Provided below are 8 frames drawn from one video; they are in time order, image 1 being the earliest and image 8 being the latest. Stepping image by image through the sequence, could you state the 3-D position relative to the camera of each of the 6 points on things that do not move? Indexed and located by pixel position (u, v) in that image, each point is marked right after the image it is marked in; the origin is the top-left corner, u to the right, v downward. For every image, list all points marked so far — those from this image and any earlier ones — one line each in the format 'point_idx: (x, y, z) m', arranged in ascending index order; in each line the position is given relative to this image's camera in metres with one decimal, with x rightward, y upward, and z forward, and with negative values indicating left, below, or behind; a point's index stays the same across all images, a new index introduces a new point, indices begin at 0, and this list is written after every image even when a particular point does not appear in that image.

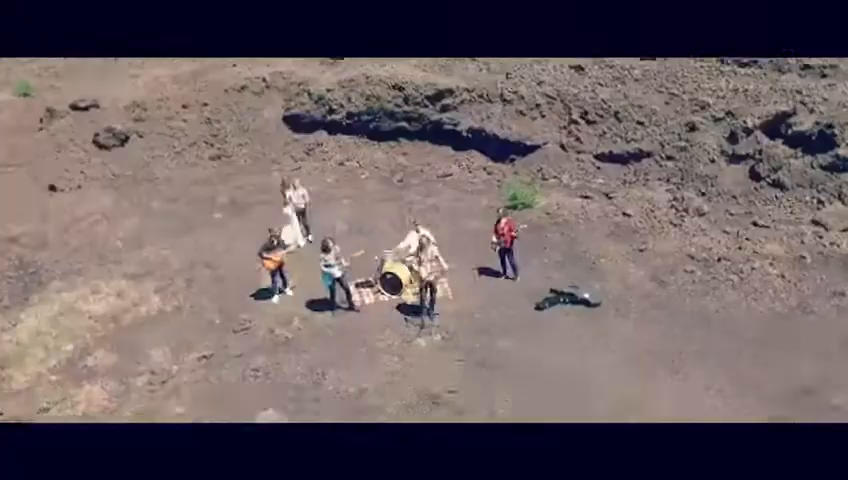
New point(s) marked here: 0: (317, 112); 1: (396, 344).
0: (-1.6, +2.0, +16.1) m
1: (-0.3, -1.2, +11.9) m
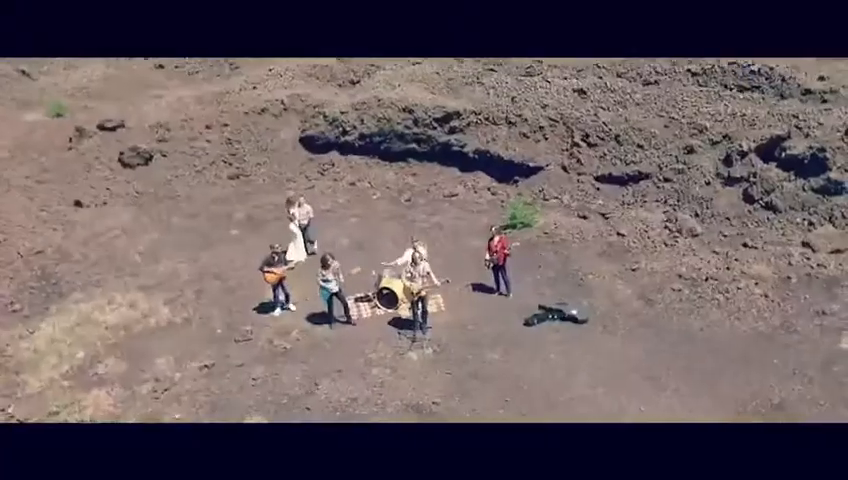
0: (-1.5, +1.8, +16.9) m
1: (-0.4, -1.4, +12.6) m
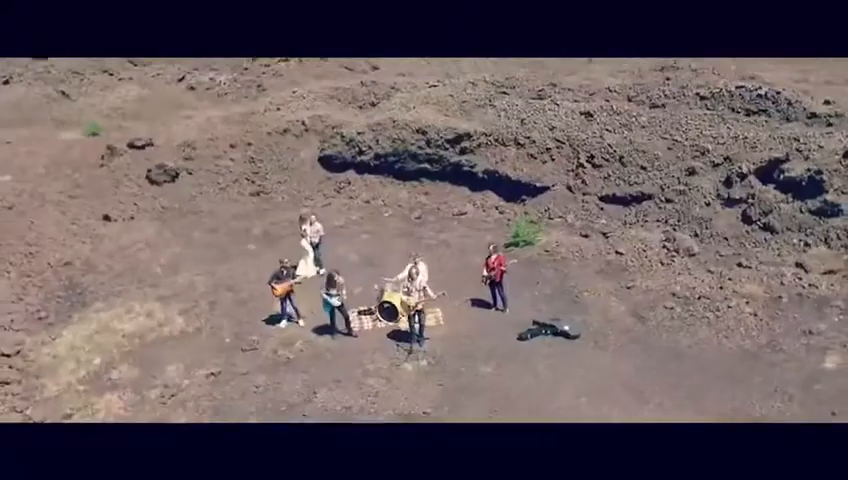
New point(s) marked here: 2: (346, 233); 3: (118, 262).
0: (-1.3, +1.5, +17.8) m
1: (-0.5, -1.7, +13.3) m
2: (-1.2, +0.1, +16.4) m
3: (-4.6, -0.3, +15.5) m
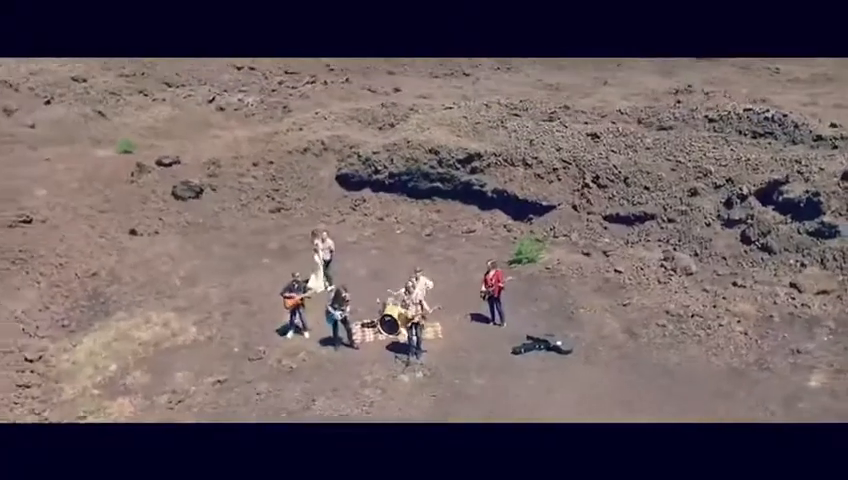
0: (-1.1, +1.2, +18.5) m
1: (-0.6, -1.9, +14.0) m
2: (-1.1, -0.1, +17.2) m
3: (-4.5, -0.5, +16.4) m
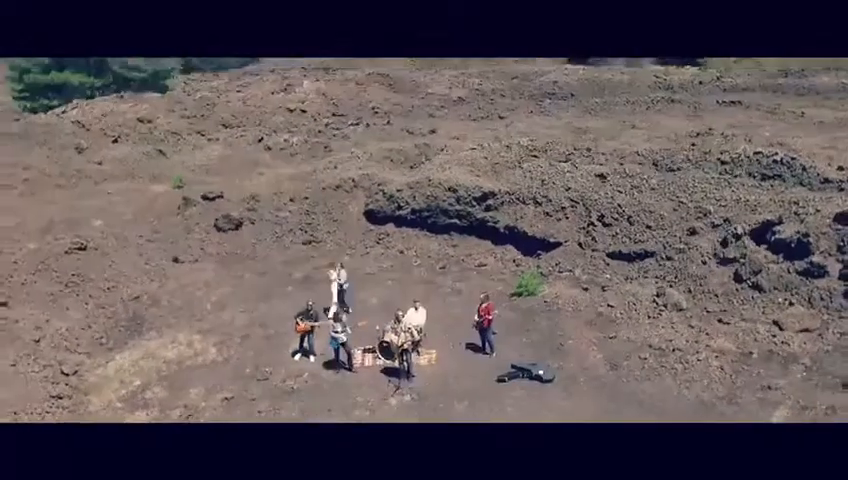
0: (-0.7, +0.6, +20.0) m
1: (-0.8, -2.4, +15.4) m
2: (-0.9, -0.7, +18.6) m
3: (-4.4, -1.0, +18.2) m
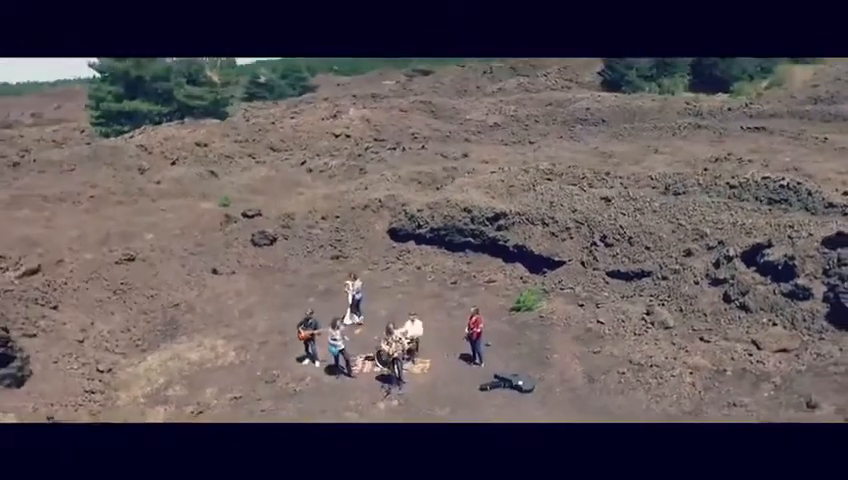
0: (-0.3, +0.3, +21.4) m
1: (-1.0, -2.6, +16.8) m
2: (-0.7, -1.0, +20.0) m
3: (-4.2, -1.3, +20.1) m
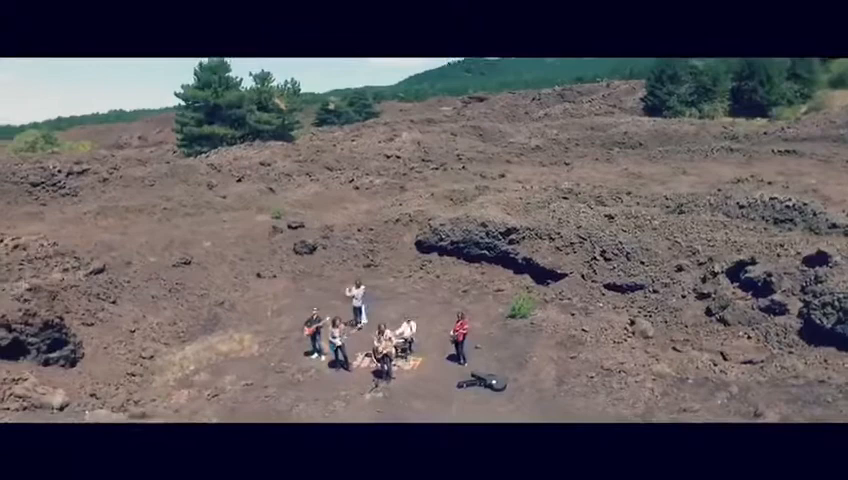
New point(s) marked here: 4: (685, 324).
0: (+0.3, 0.0, +23.1) m
1: (-1.3, -2.7, +18.5) m
2: (-0.4, -1.2, +21.8) m
3: (-3.8, -1.4, +22.4) m
4: (+4.7, -1.5, +18.7) m
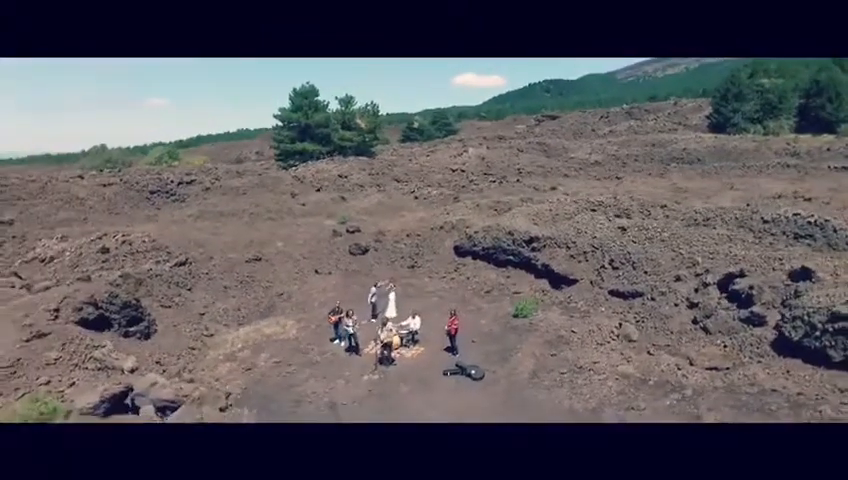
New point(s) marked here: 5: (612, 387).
0: (+1.3, -0.2, +24.7) m
1: (-1.3, -2.7, +20.5) m
2: (+0.3, -1.3, +23.5) m
3: (-2.9, -1.4, +24.9) m
4: (+4.5, -1.7, +19.4) m
5: (+3.3, -2.6, +18.1) m
